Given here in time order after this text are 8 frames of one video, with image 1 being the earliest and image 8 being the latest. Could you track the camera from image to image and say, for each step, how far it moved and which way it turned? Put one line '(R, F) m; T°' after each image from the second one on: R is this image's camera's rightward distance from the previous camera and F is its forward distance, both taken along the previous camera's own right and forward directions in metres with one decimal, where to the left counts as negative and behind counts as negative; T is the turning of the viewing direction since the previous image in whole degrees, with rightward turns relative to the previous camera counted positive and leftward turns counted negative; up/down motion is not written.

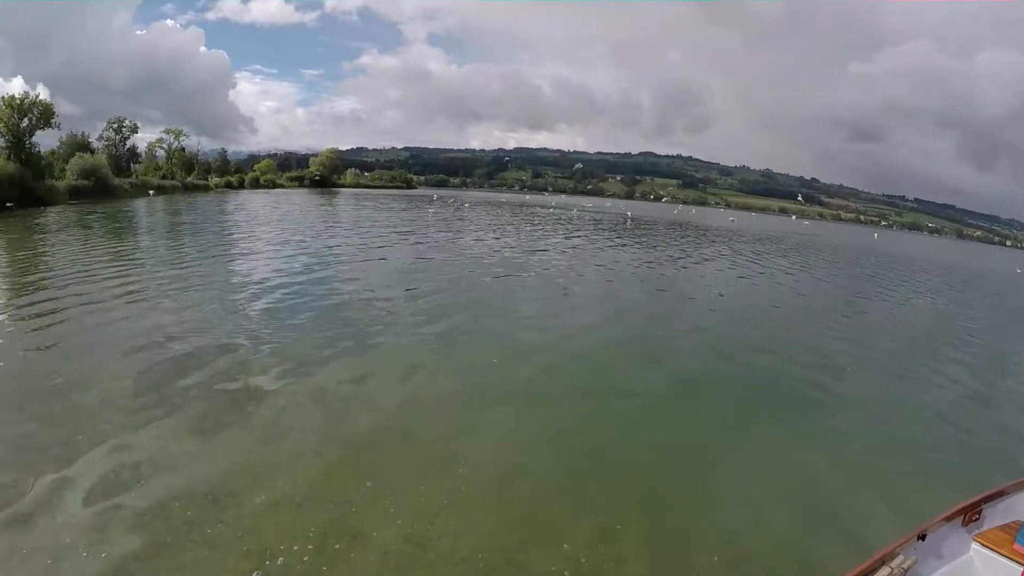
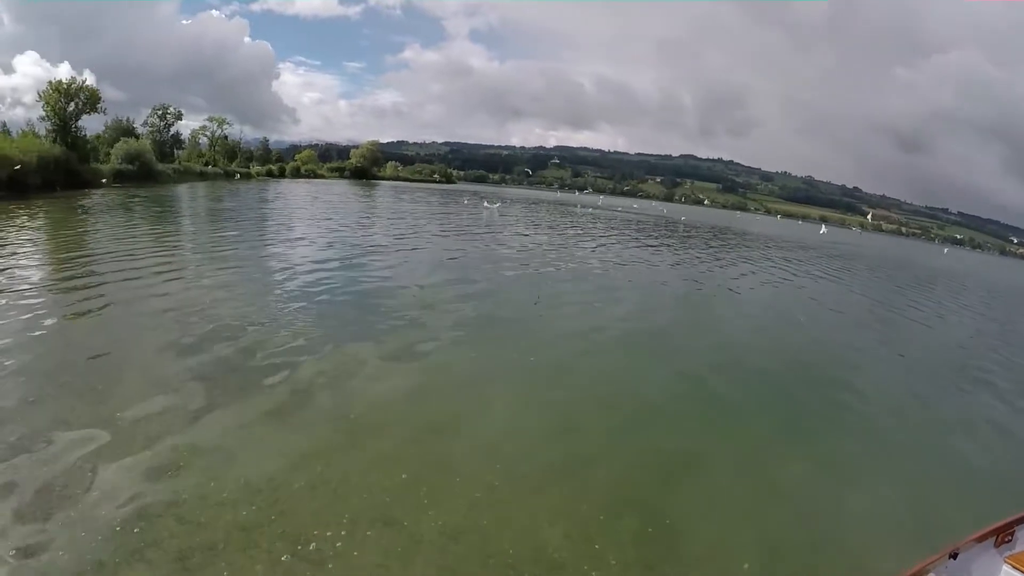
(-0.2, +0.3) m; -3°
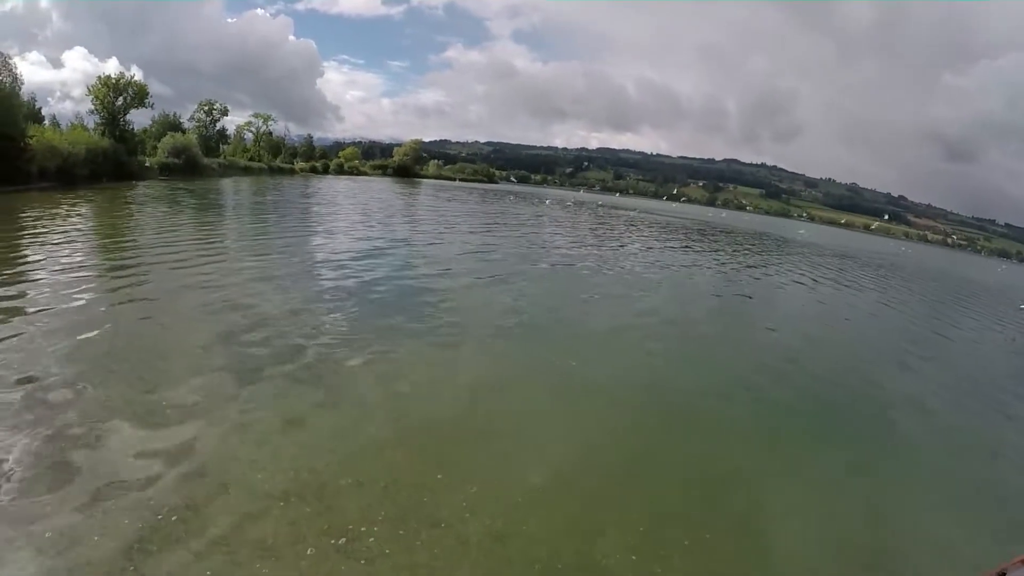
(-0.2, +0.3) m; -3°
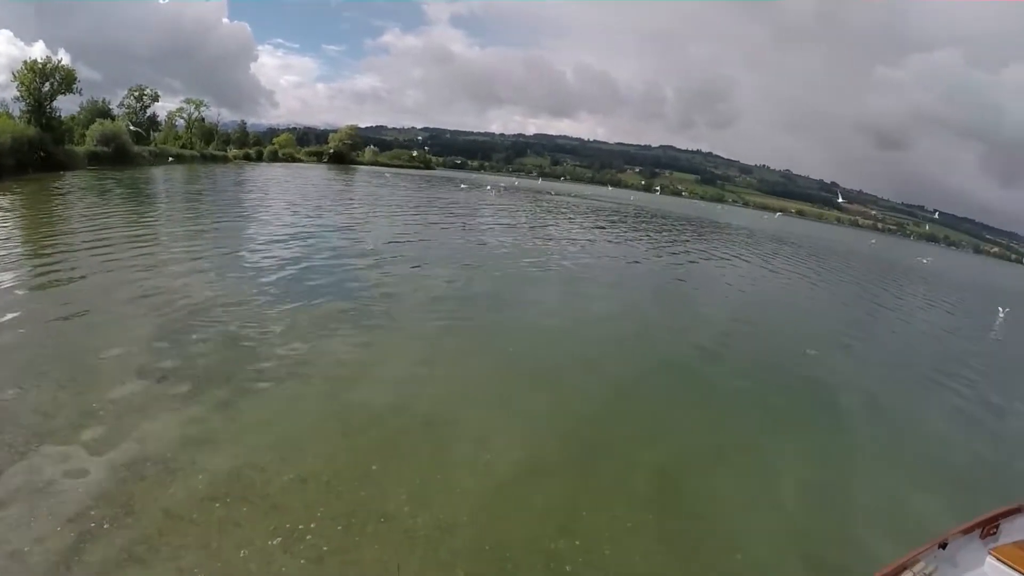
(+0.3, -0.5) m; +5°
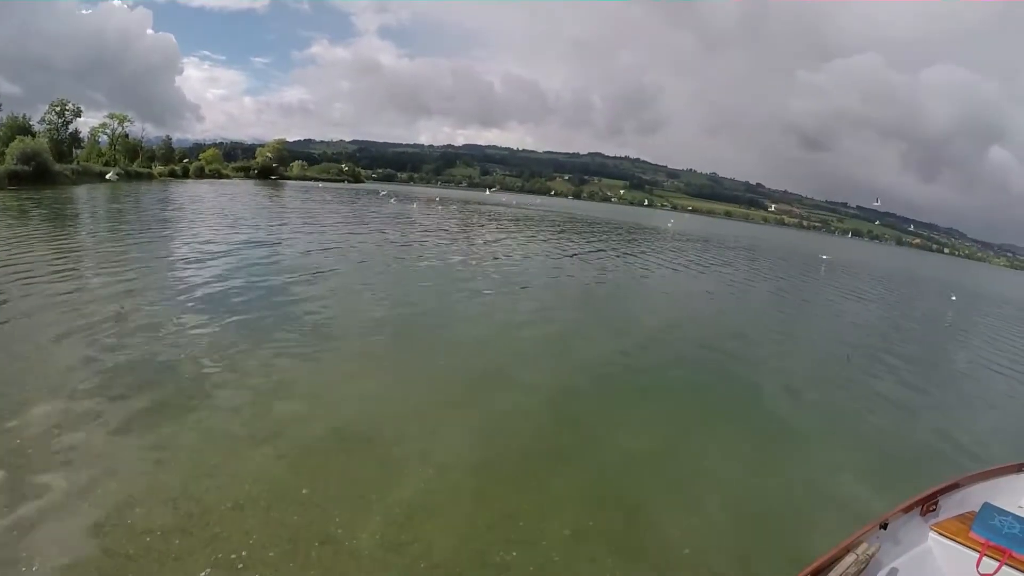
(+0.2, -0.5) m; +6°
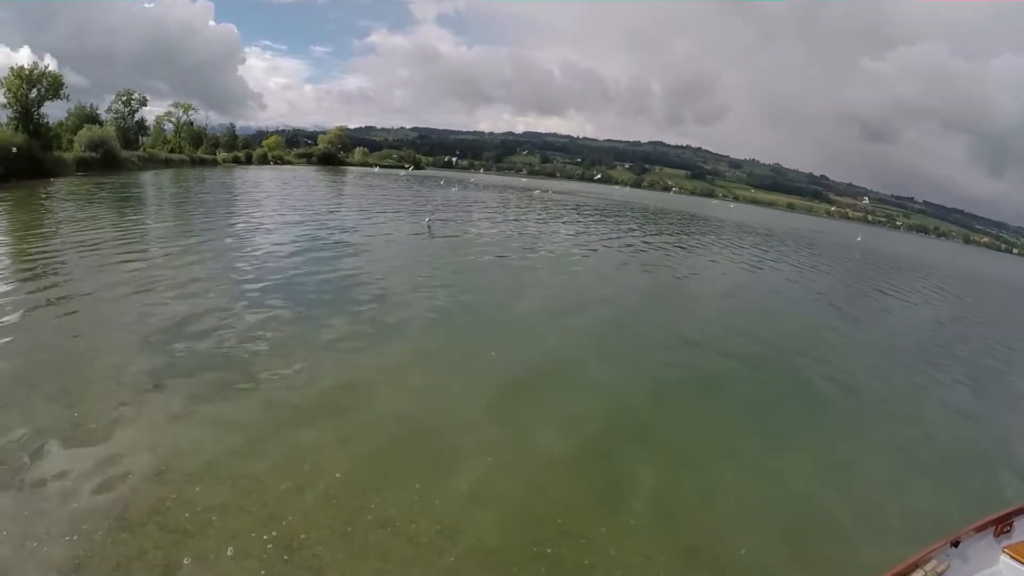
(-0.3, +0.4) m; -6°
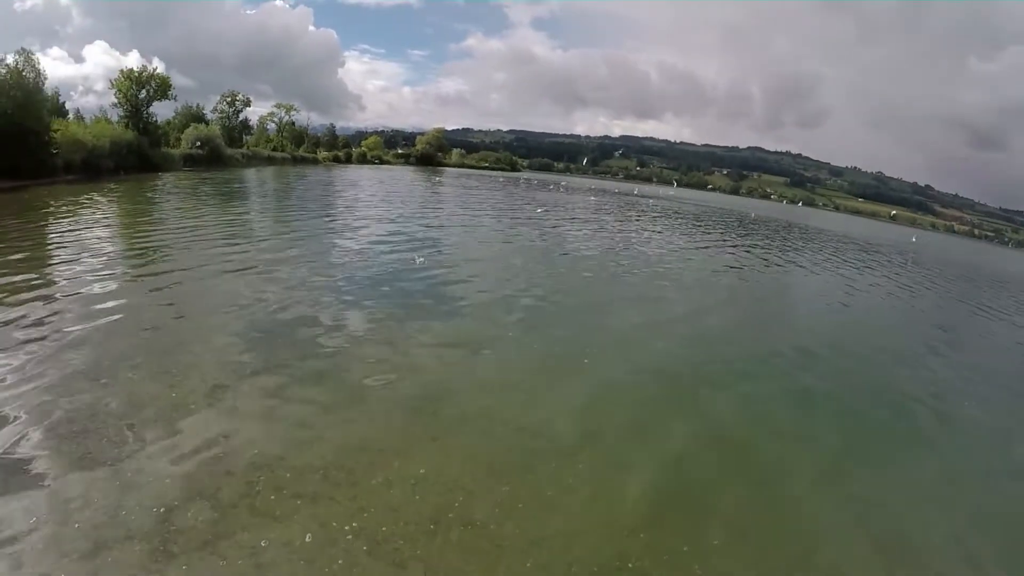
(-0.5, +0.7) m; -8°
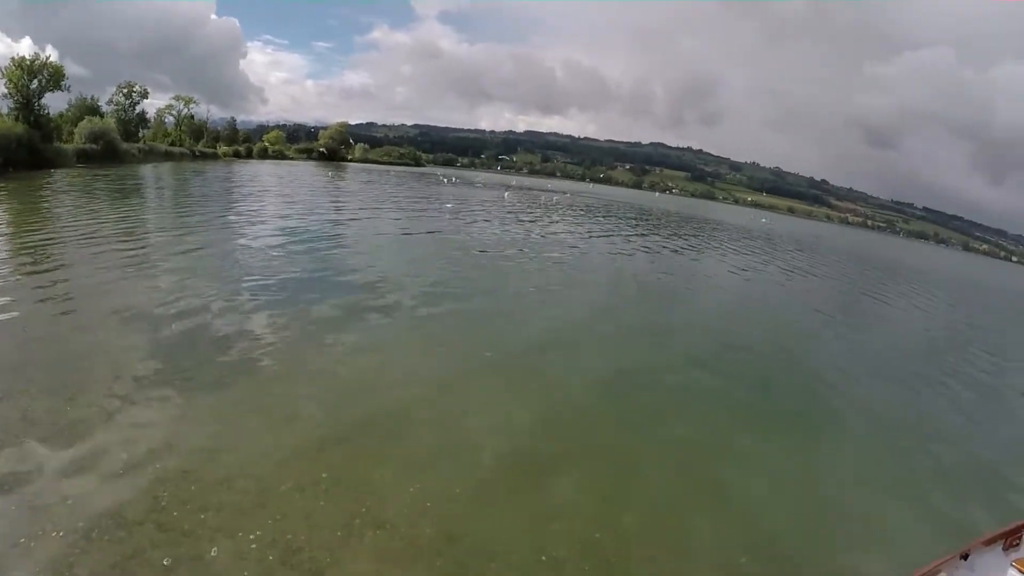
(+0.4, -0.7) m; +8°
